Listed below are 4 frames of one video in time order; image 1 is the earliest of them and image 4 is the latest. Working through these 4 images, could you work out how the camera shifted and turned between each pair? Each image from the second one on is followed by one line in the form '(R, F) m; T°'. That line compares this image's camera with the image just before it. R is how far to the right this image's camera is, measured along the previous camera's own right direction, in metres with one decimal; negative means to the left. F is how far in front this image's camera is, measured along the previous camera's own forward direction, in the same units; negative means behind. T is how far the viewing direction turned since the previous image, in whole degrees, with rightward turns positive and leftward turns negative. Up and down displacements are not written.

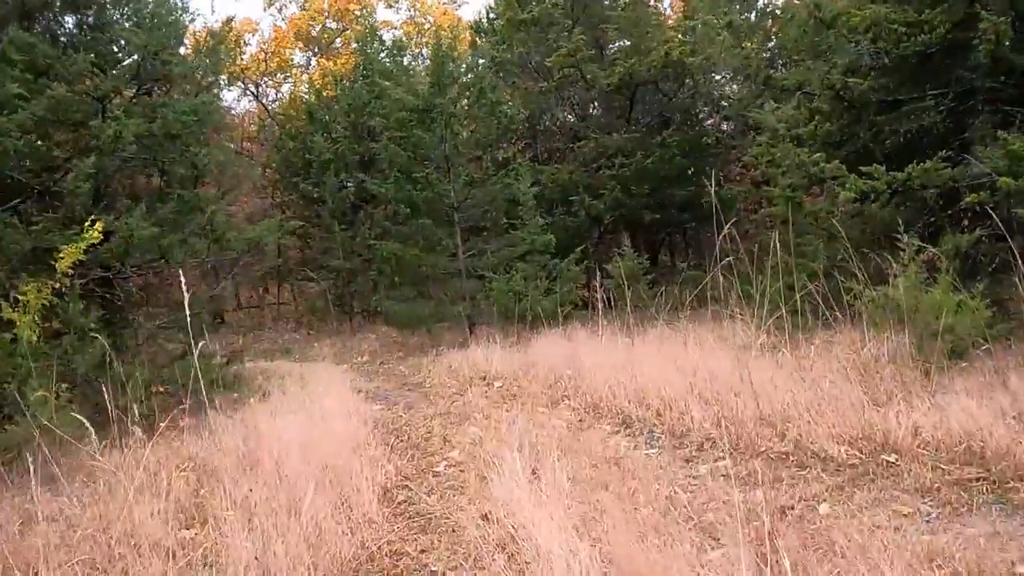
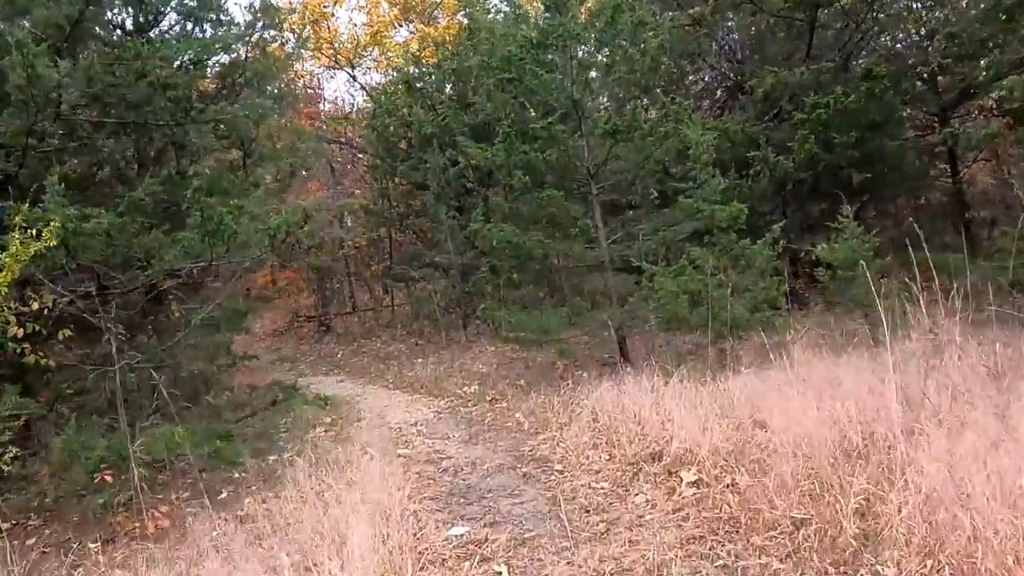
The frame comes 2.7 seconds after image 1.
(-0.2, +3.9) m; -6°
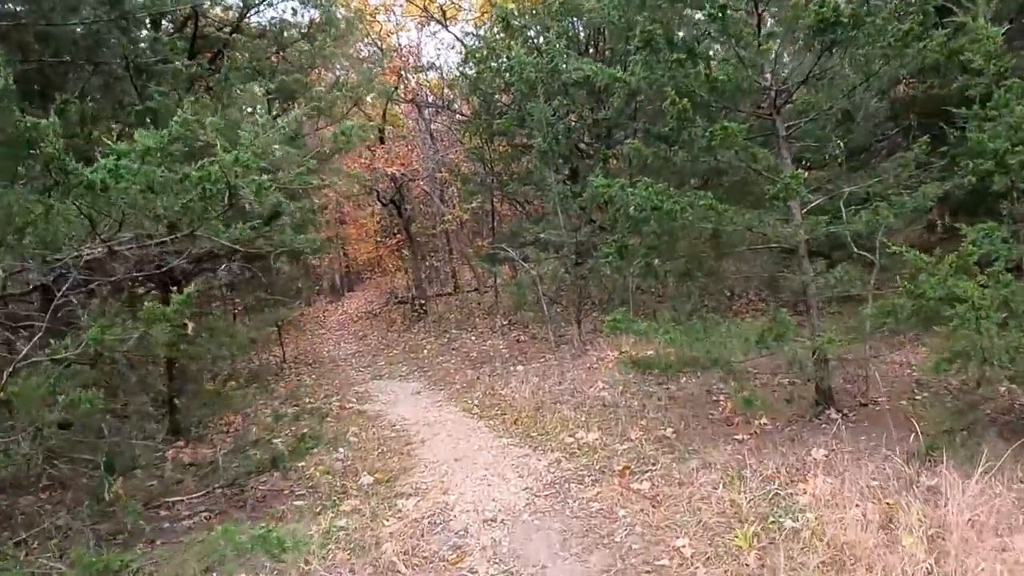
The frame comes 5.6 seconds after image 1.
(-0.1, +3.3) m; -5°
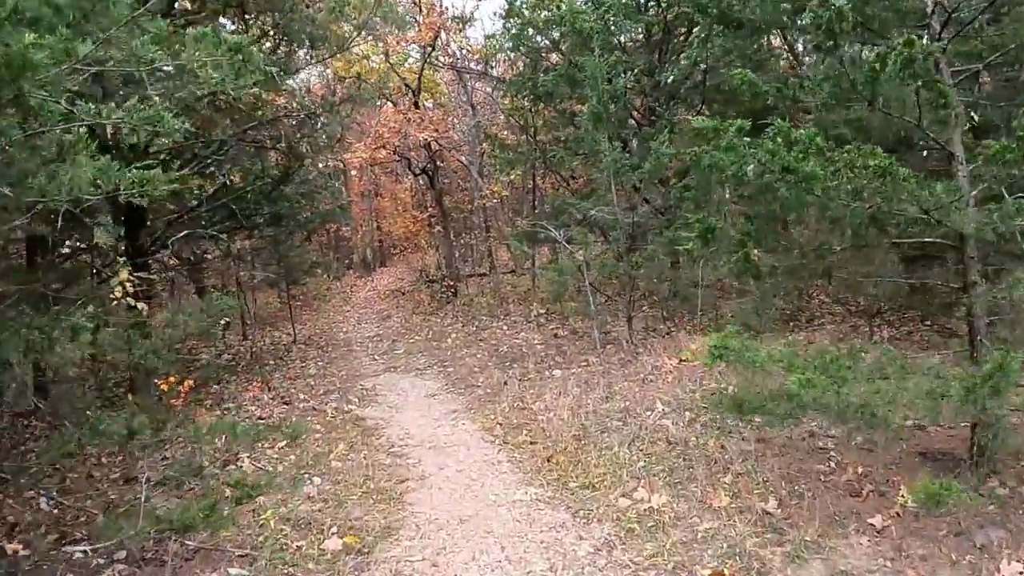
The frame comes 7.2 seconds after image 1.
(0.0, +1.8) m; -2°
